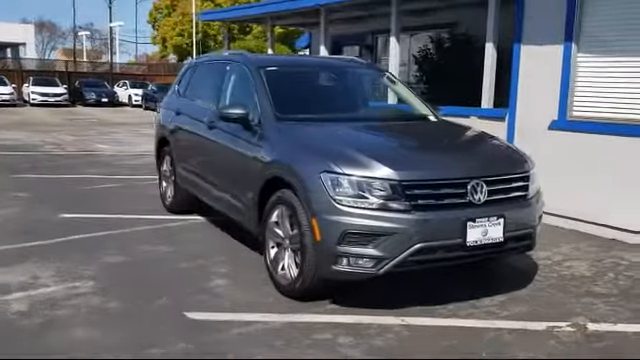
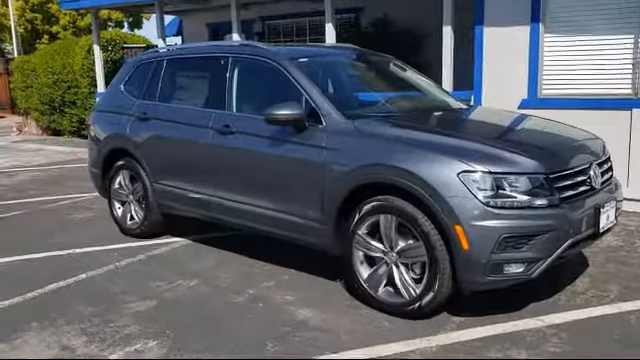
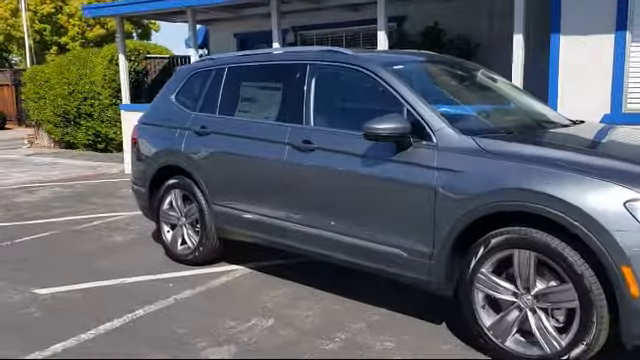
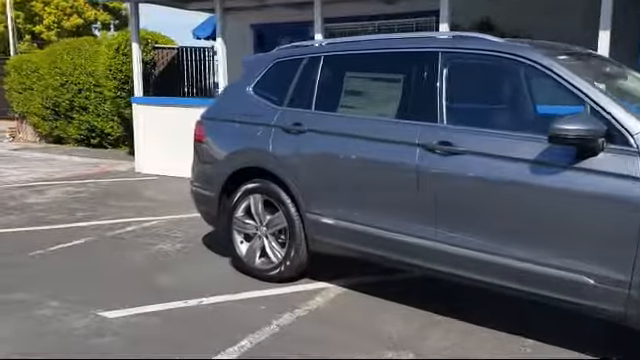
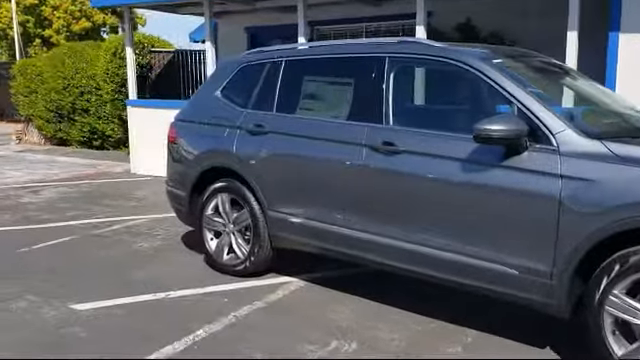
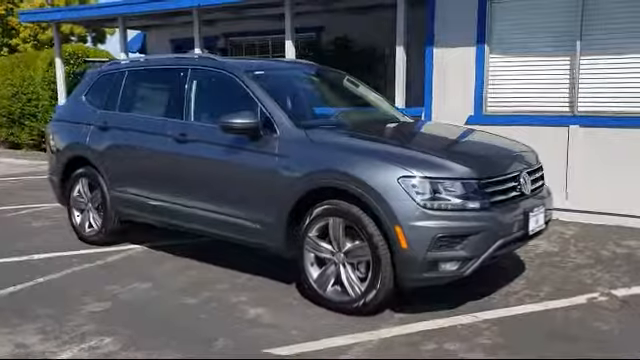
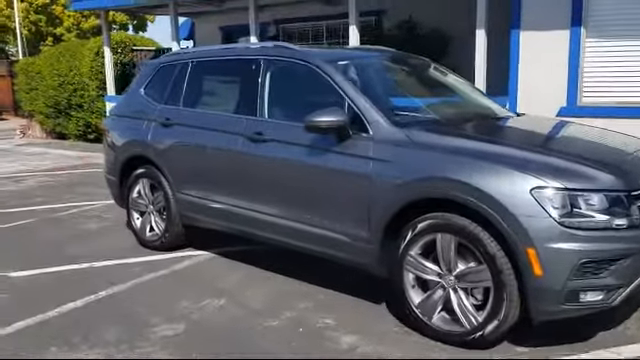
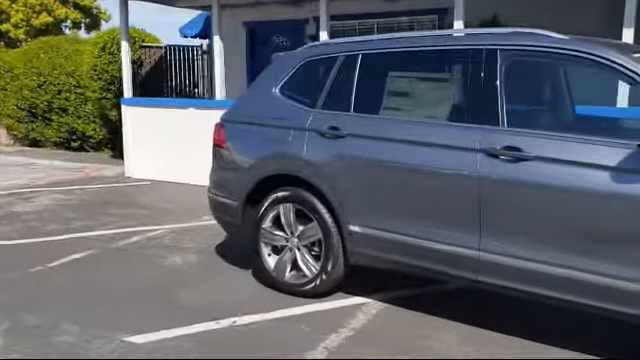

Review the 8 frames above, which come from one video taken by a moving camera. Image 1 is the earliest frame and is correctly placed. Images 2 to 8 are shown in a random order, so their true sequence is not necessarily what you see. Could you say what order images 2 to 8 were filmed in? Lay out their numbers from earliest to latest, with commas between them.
6, 2, 7, 3, 5, 4, 8
